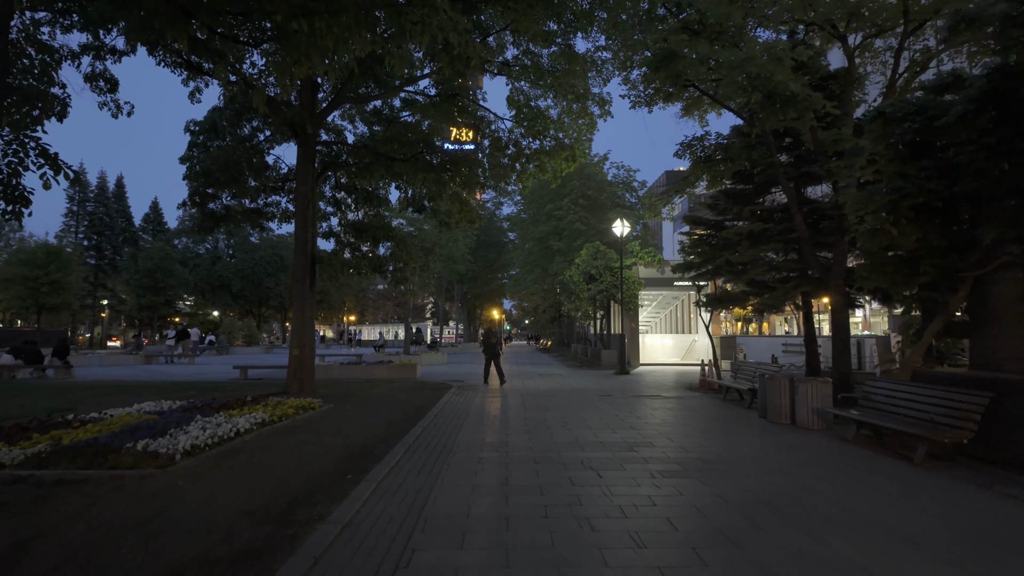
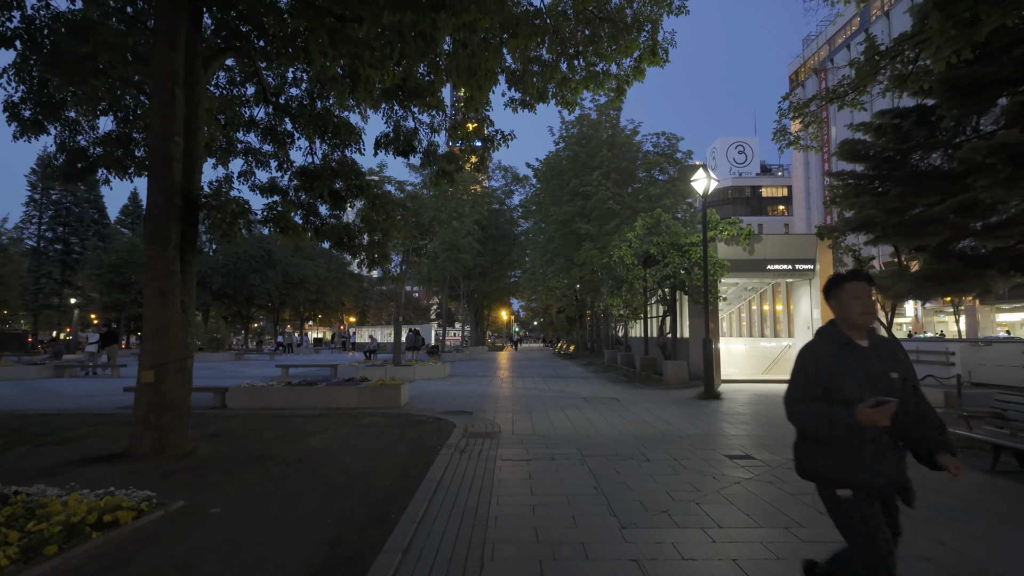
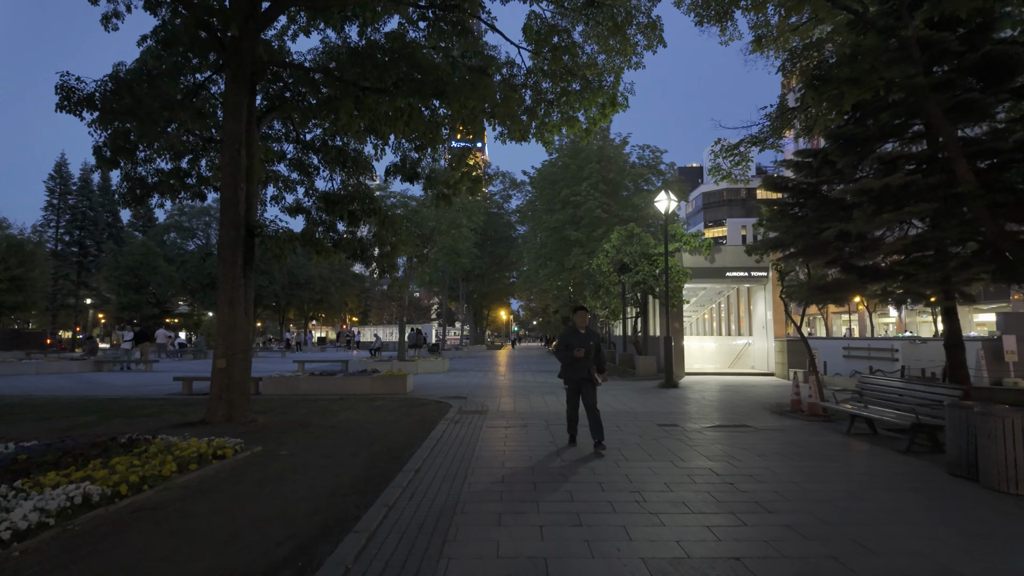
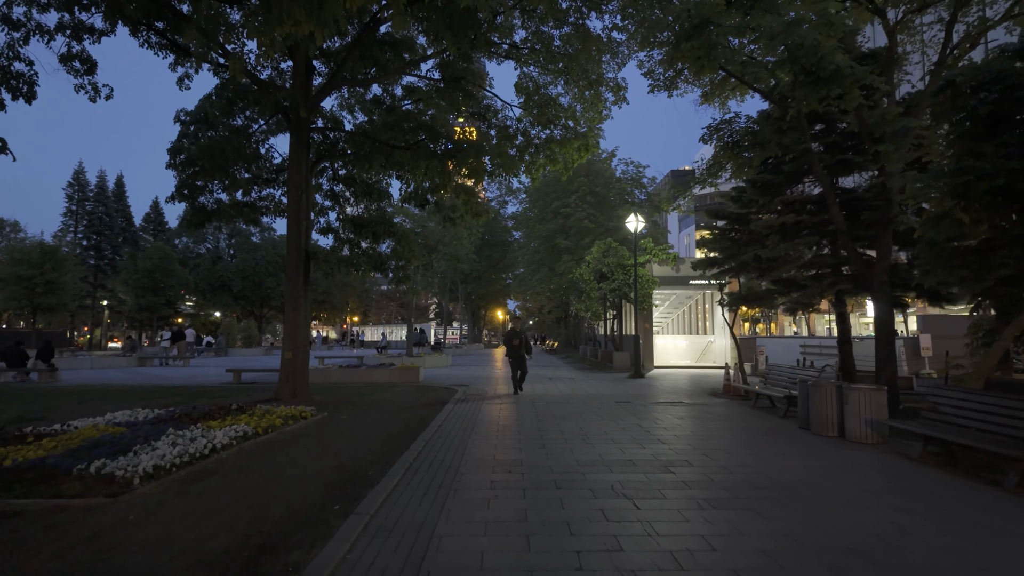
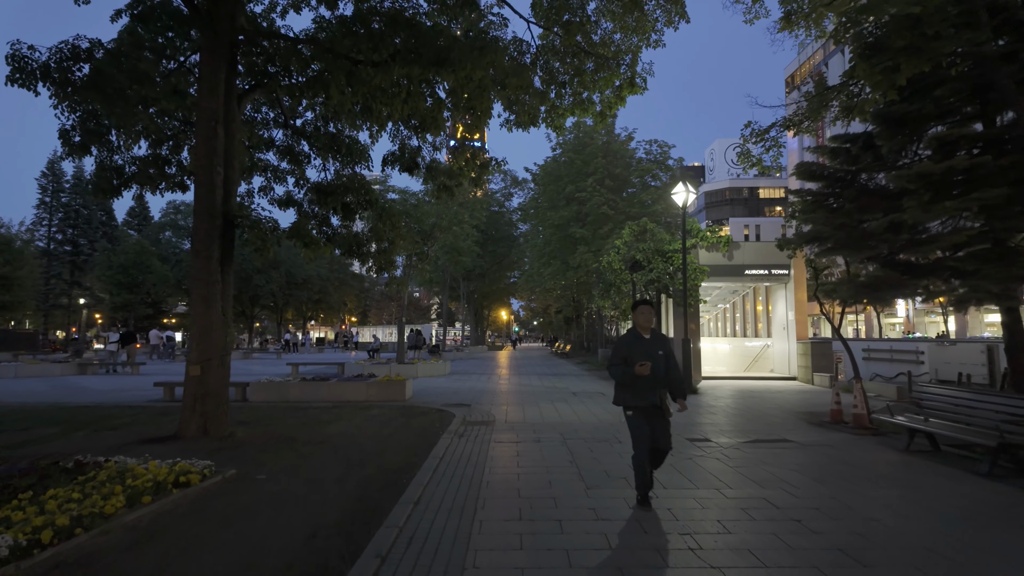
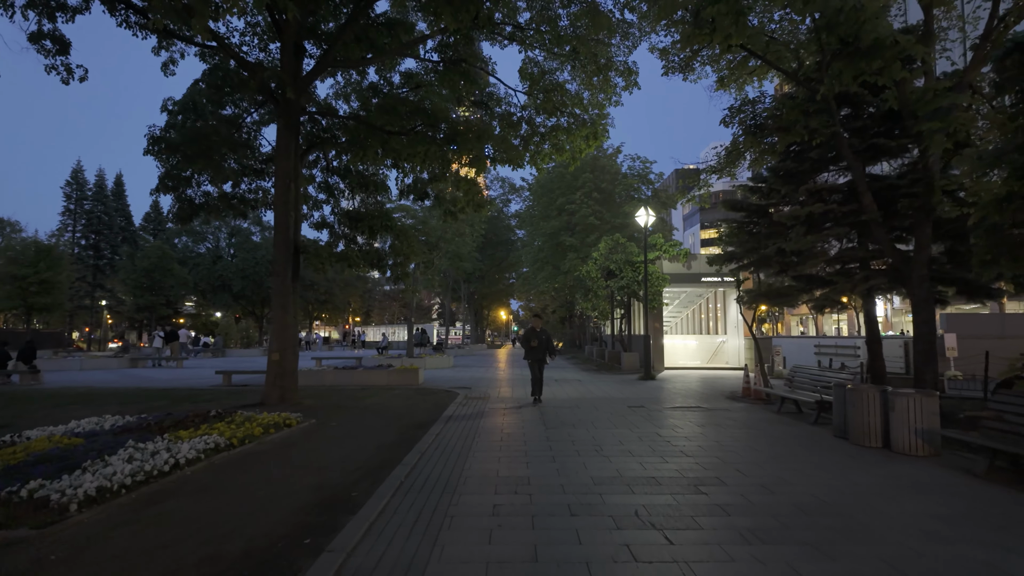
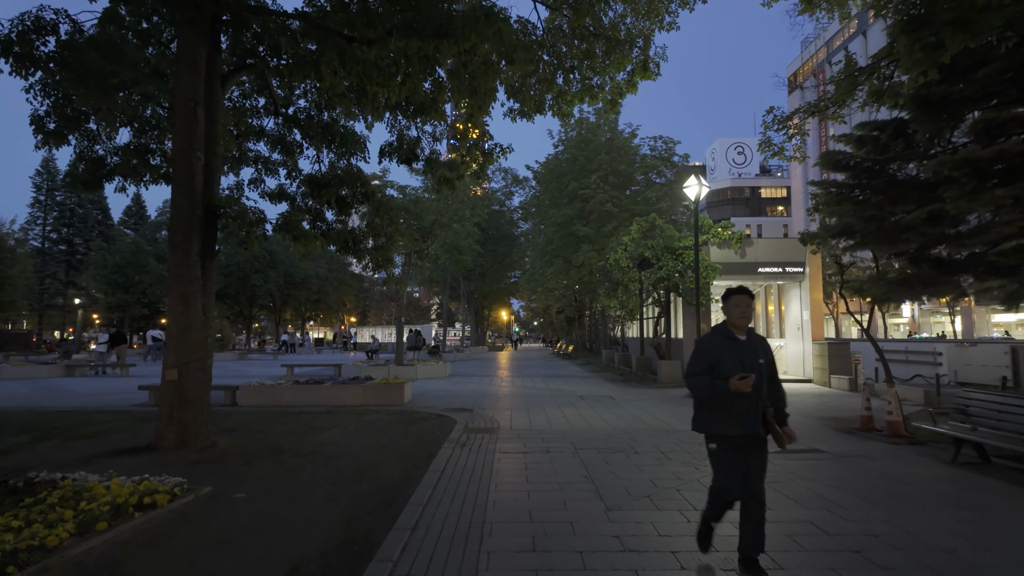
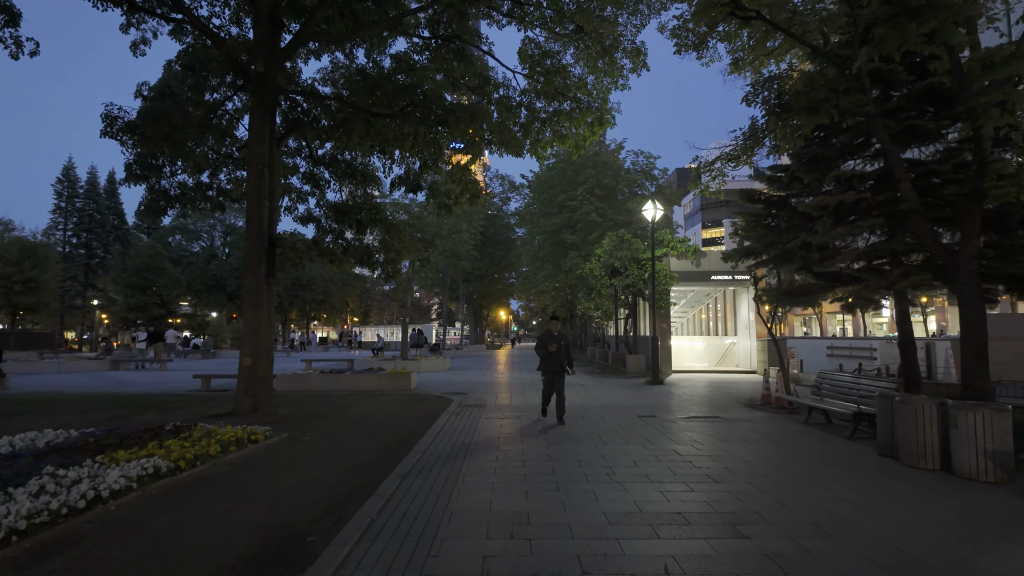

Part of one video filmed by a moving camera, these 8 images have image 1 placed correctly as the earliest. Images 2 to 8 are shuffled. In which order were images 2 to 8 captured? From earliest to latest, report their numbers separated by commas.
4, 6, 8, 3, 5, 7, 2
